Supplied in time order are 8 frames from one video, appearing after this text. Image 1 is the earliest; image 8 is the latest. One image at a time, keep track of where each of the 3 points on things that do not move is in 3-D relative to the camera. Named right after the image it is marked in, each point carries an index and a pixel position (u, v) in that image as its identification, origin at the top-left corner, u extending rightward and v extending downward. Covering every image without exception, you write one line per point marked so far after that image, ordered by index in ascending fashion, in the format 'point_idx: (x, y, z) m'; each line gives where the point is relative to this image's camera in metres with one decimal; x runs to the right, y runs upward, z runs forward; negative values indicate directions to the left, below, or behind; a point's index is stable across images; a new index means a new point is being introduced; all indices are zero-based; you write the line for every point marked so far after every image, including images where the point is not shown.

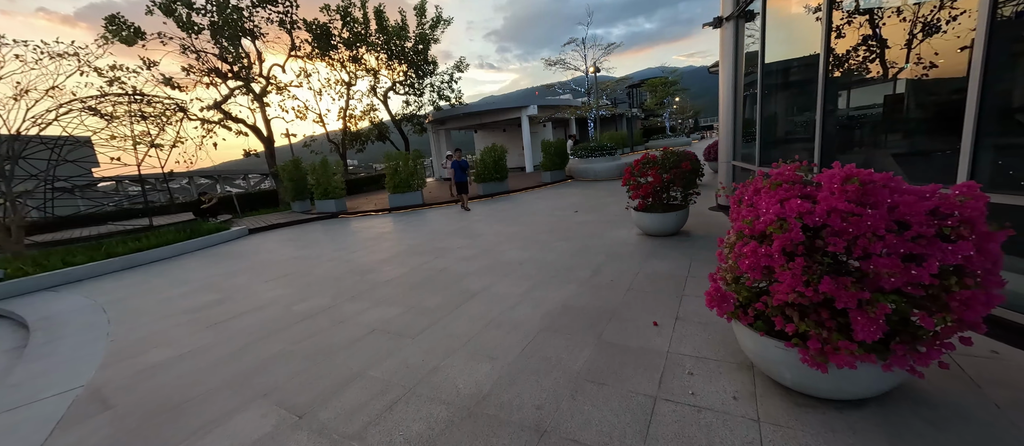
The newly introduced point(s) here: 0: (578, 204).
0: (+1.5, +0.4, +8.5) m
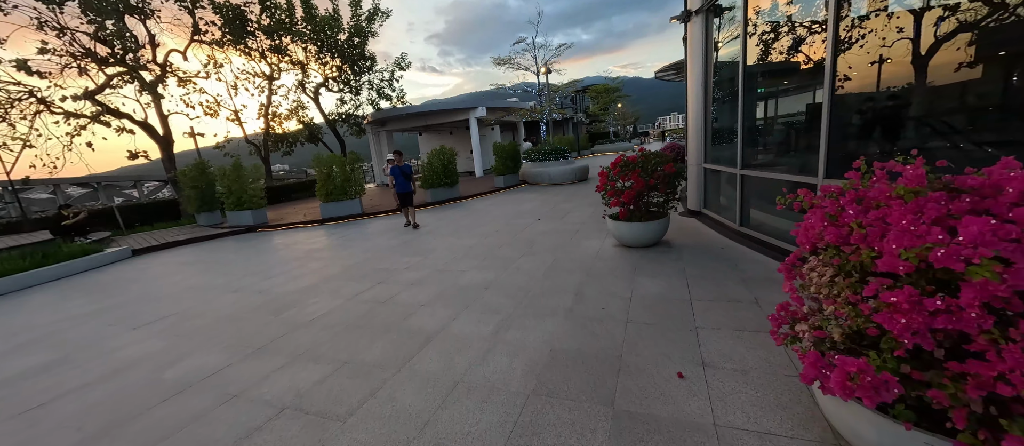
0: (+0.5, +0.2, +7.8) m
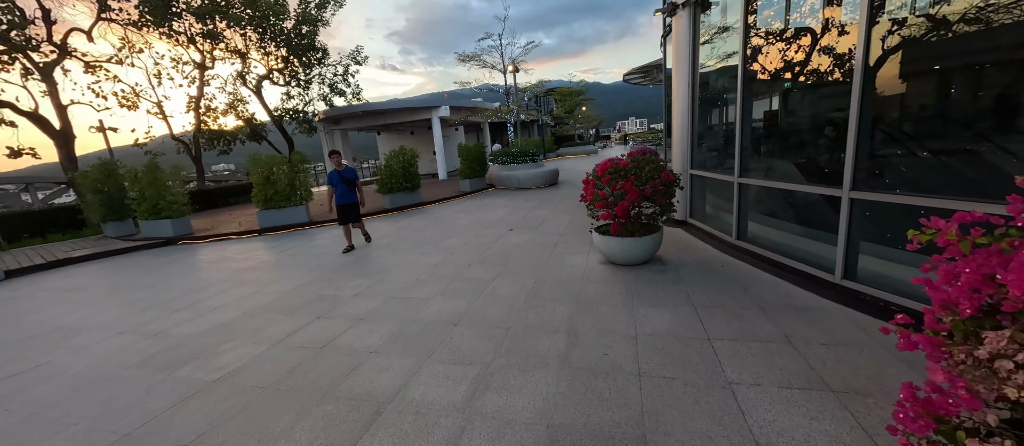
0: (-0.1, 0.0, +7.1) m
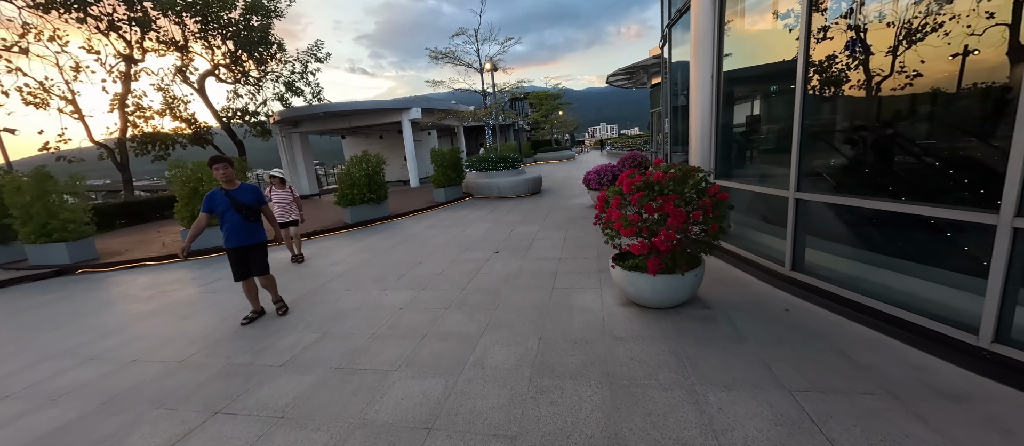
0: (-0.3, -0.3, +6.0) m
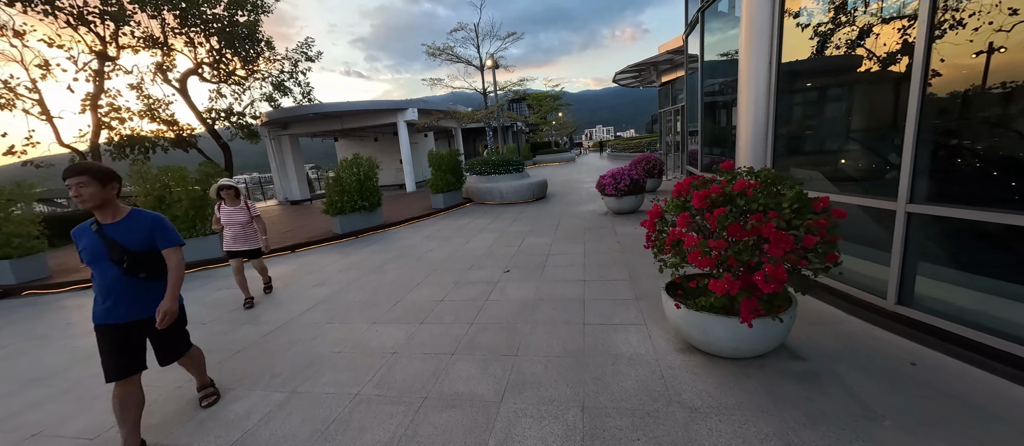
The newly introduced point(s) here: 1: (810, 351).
0: (-0.2, -0.4, +5.2) m
1: (+1.9, -0.8, +2.3) m
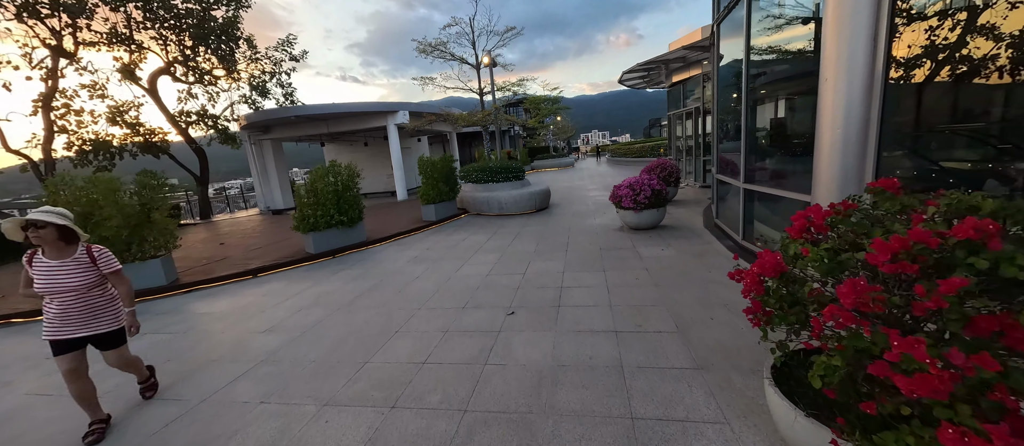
0: (-0.1, -0.7, +4.2) m
1: (+1.9, -1.0, +1.4) m
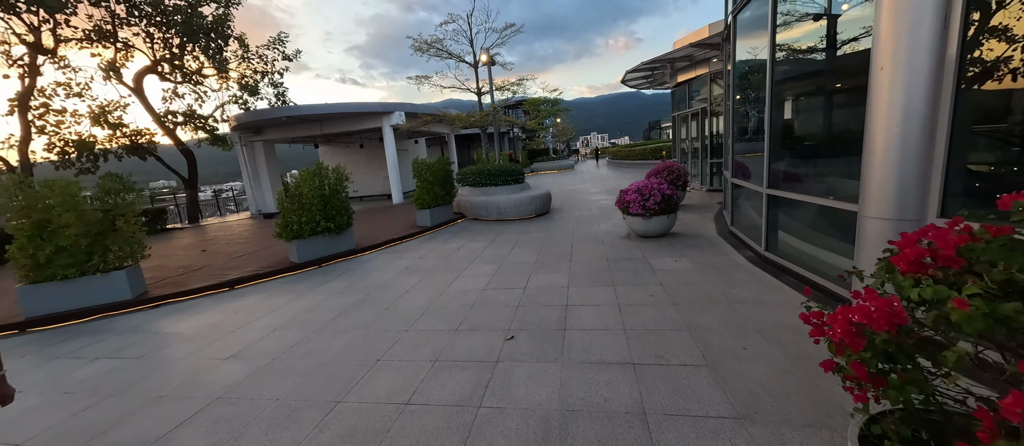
0: (-0.1, -0.8, +3.8) m
1: (+1.9, -1.1, +0.9) m
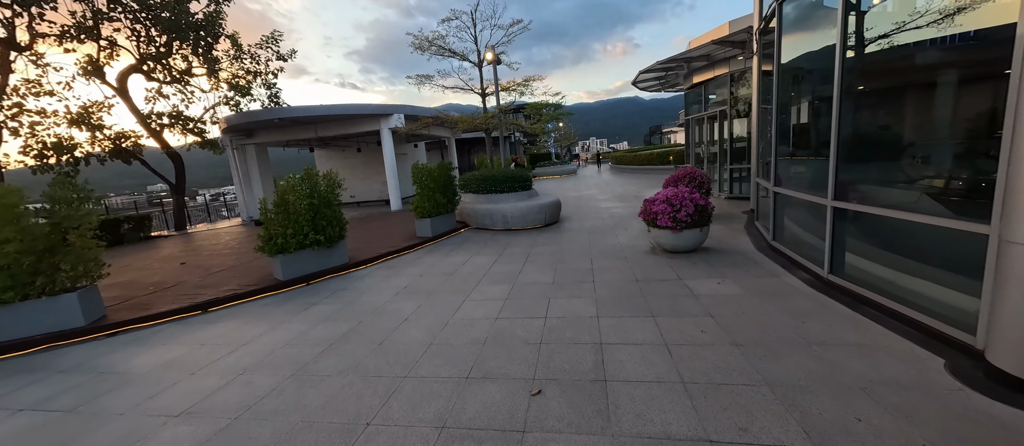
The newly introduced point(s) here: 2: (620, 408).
0: (0.0, -0.9, +3.1) m
1: (+2.1, -1.2, +0.3) m
2: (+0.6, -1.1, +2.1) m
